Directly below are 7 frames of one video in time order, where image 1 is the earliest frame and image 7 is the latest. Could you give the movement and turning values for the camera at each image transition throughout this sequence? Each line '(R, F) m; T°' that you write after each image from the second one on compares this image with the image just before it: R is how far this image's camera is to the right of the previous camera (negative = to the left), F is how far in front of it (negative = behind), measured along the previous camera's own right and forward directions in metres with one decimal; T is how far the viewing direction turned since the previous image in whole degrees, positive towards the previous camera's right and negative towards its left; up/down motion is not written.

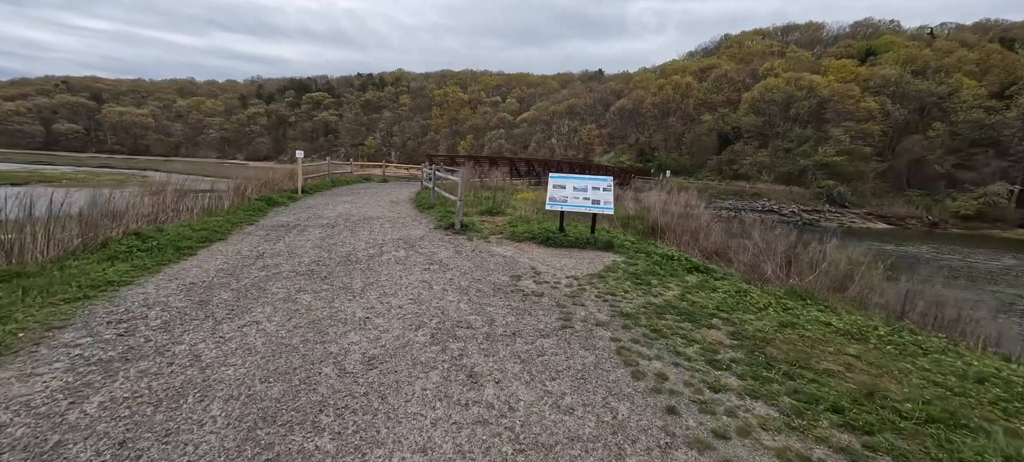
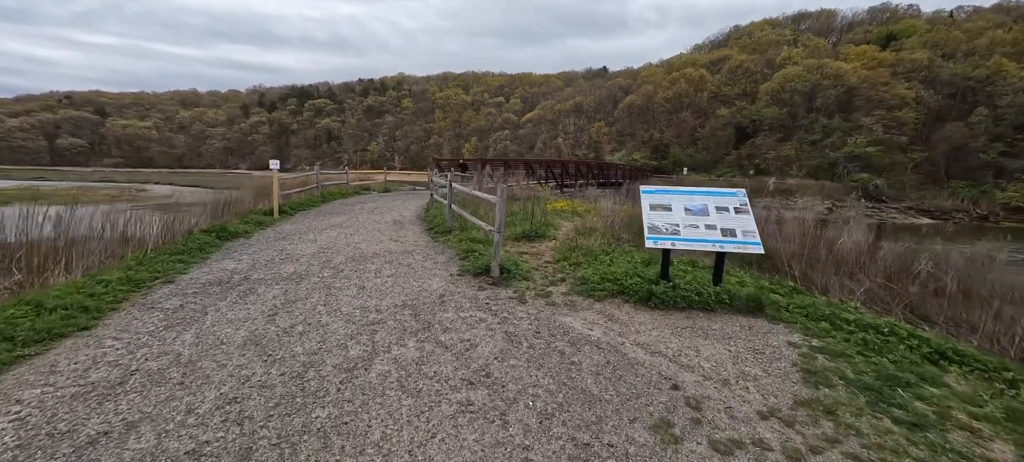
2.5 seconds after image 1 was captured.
(-0.8, +3.4) m; -1°
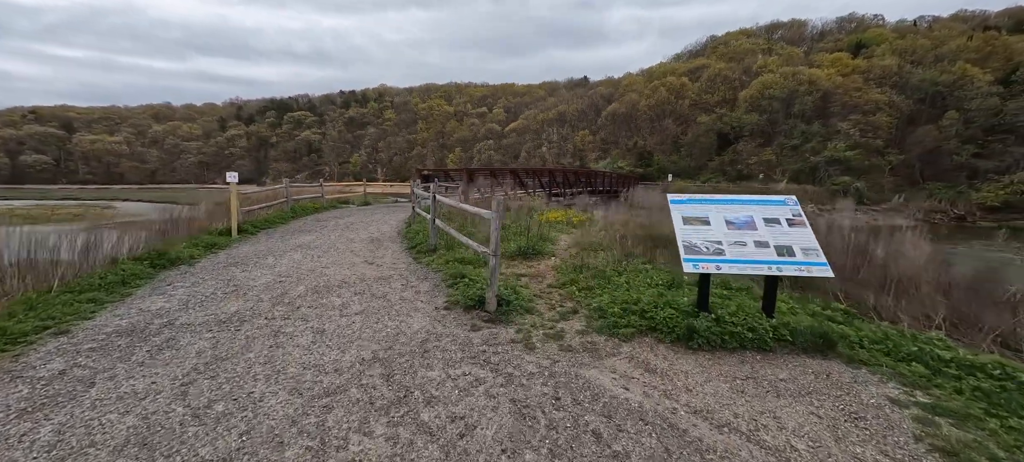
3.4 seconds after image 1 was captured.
(-0.1, +1.2) m; +2°
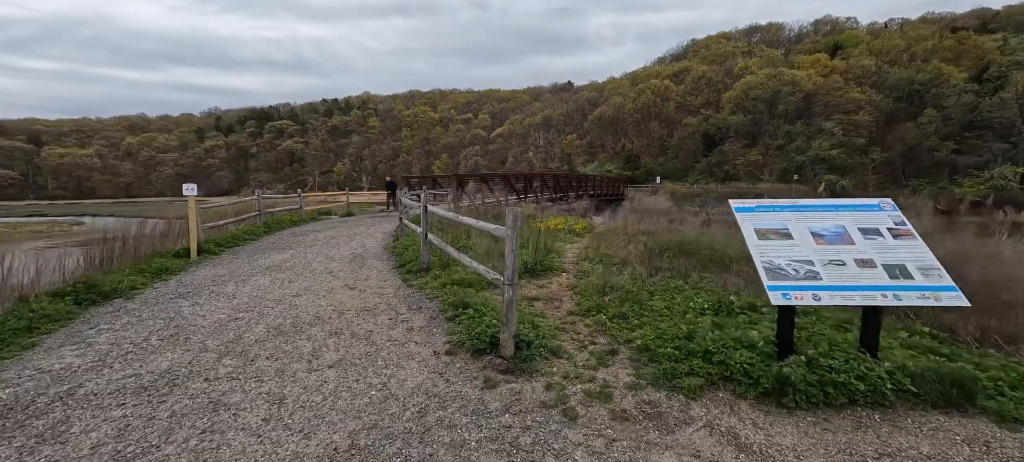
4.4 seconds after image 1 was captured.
(-0.3, +1.1) m; +2°
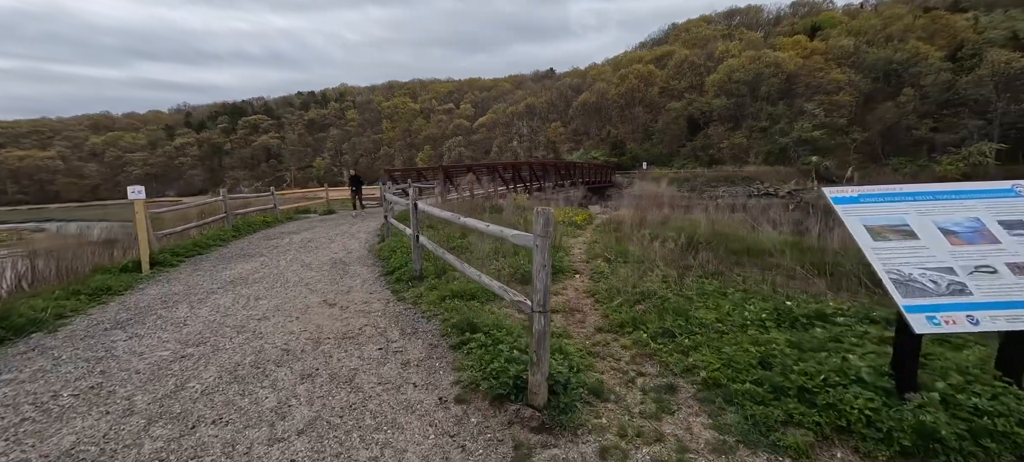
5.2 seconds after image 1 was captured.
(-0.3, +1.0) m; +2°
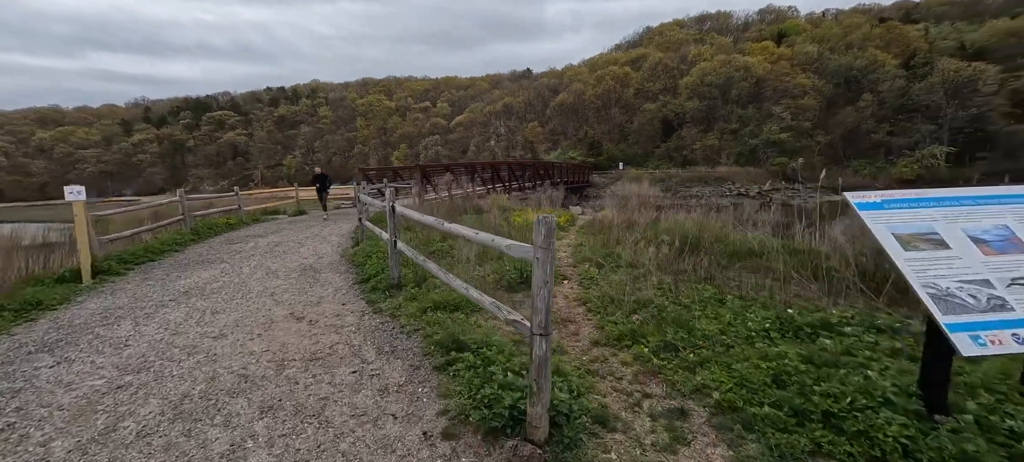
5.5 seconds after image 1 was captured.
(-0.1, +0.4) m; +3°
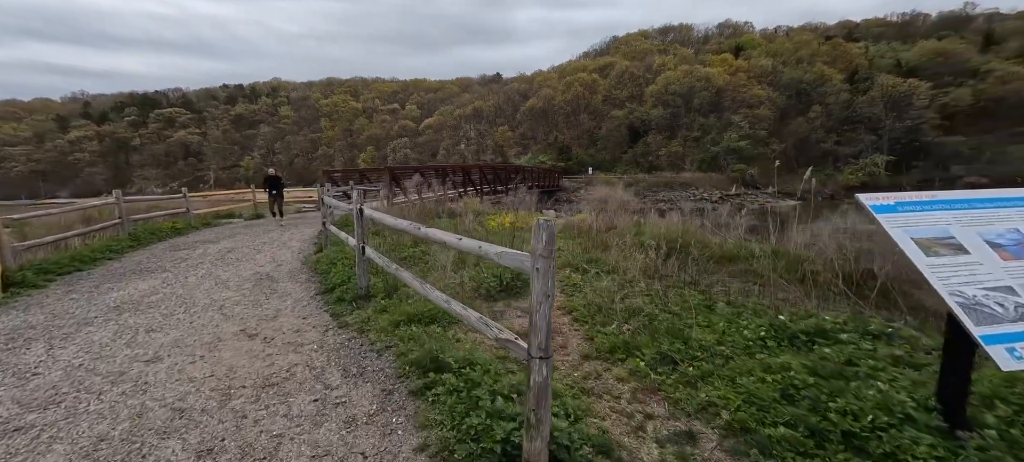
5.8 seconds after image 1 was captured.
(-0.1, +0.4) m; +4°
